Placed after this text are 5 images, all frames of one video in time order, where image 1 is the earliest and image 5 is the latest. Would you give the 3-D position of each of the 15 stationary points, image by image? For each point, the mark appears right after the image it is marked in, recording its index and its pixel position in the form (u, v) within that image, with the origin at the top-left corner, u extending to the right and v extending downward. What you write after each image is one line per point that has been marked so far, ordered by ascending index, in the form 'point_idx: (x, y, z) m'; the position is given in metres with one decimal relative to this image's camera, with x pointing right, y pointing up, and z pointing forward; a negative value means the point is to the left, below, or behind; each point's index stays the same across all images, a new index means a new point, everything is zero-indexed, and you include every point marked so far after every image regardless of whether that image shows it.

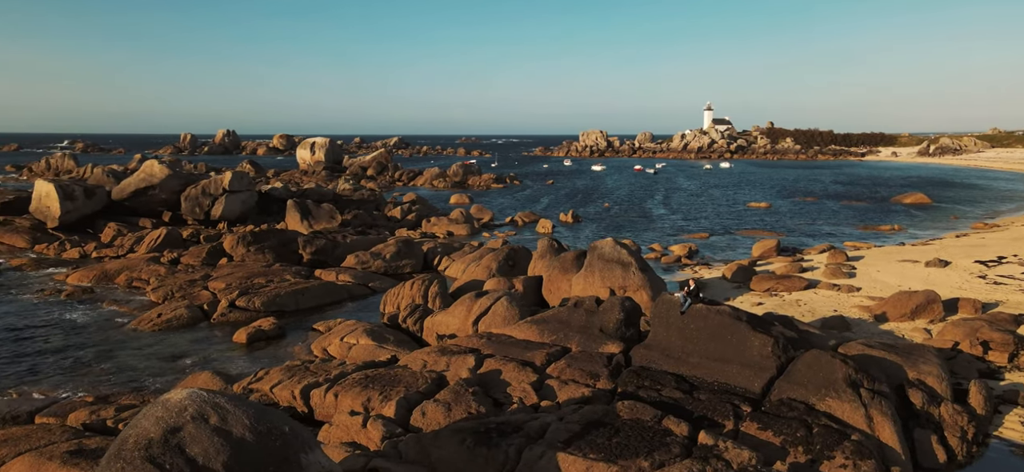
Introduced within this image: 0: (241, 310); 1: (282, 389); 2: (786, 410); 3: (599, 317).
0: (-6.9, -1.9, +19.1) m
1: (-3.9, -2.6, +12.8) m
2: (+4.2, -2.7, +11.5) m
3: (+1.7, -1.6, +14.5) m
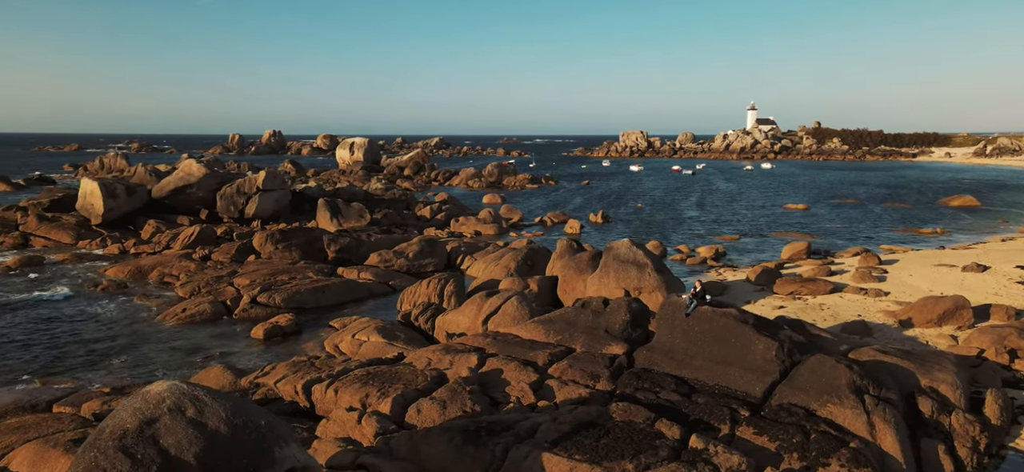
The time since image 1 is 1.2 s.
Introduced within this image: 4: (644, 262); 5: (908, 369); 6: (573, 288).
0: (-6.5, -1.8, +19.5) m
1: (-4.0, -2.6, +13.0) m
2: (+4.1, -2.7, +11.2) m
3: (+1.8, -1.6, +14.4) m
4: (+3.2, -0.6, +18.4) m
5: (+6.7, -2.2, +12.6) m
6: (+1.5, -1.3, +18.7) m
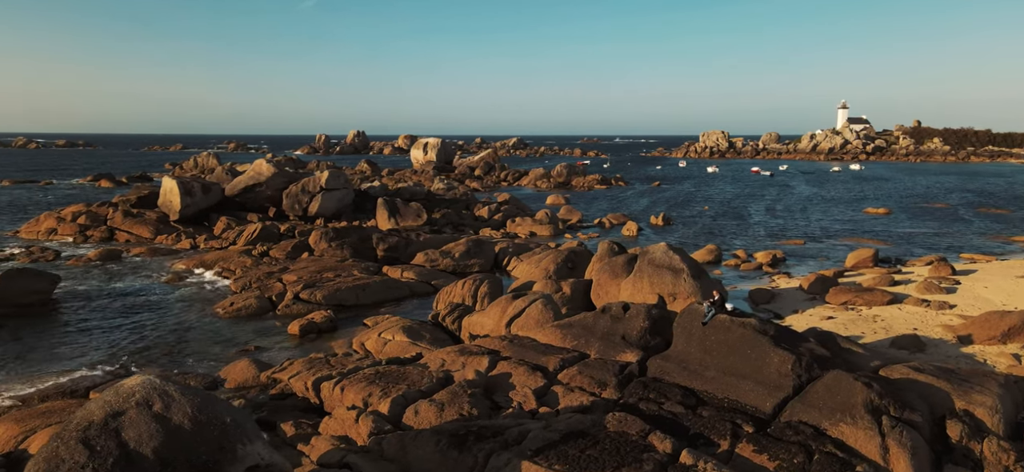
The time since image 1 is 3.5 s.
0: (-5.6, -1.8, +20.1) m
1: (-3.8, -2.6, +13.4) m
2: (+3.9, -2.8, +10.6) m
3: (+2.1, -1.7, +14.1) m
4: (+4.0, -0.7, +17.8) m
5: (+6.7, -2.4, +11.7) m
6: (+2.3, -1.4, +18.3) m
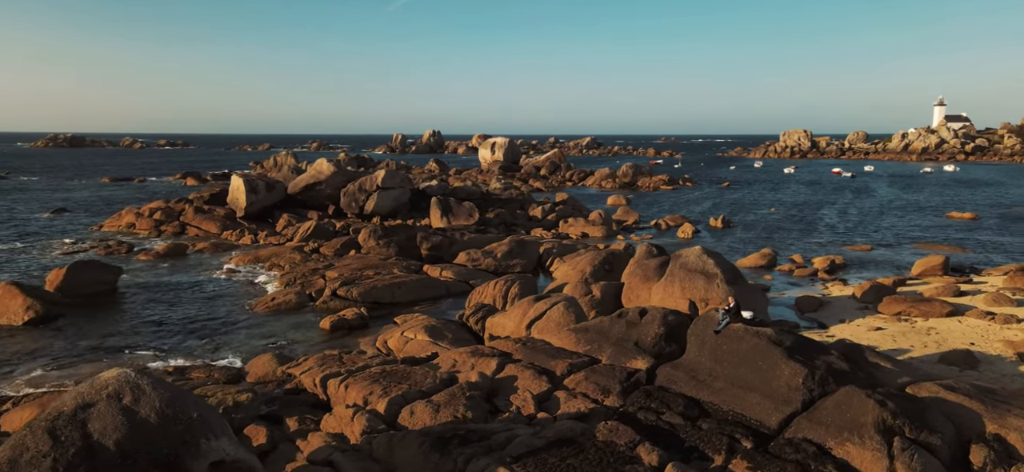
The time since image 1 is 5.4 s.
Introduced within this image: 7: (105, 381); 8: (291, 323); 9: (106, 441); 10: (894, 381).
0: (-4.7, -1.7, +20.5) m
1: (-3.7, -2.5, +13.6) m
2: (+3.7, -2.9, +10.0) m
3: (+2.3, -1.7, +13.6) m
4: (+4.6, -0.8, +17.2) m
5: (+6.6, -2.5, +10.7) m
6: (+3.0, -1.4, +17.9) m
7: (-4.5, -1.6, +8.3) m
8: (-5.6, -2.2, +19.1) m
9: (-4.2, -2.1, +7.9) m
10: (+6.0, -2.3, +11.9) m
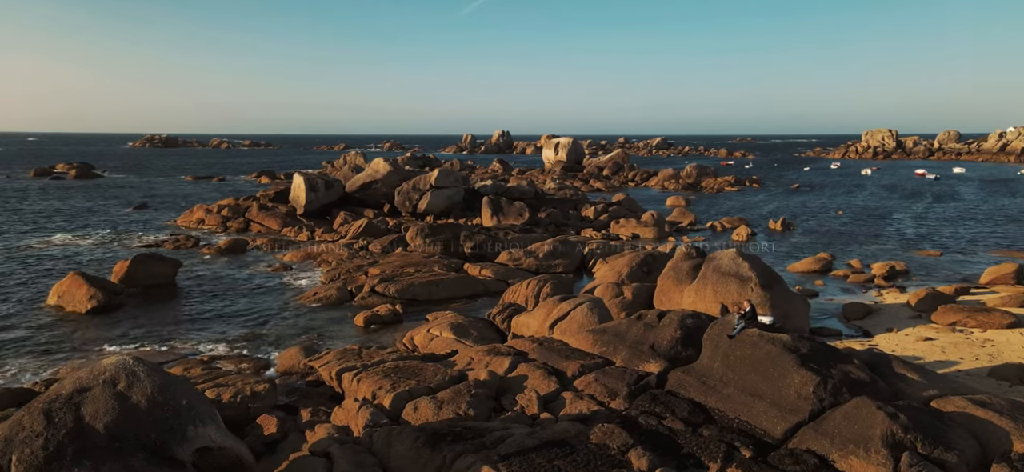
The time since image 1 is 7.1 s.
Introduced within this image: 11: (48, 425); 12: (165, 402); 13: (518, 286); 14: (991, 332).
0: (-3.7, -1.7, +20.9) m
1: (-3.4, -2.5, +13.9) m
2: (+3.6, -2.9, +9.6) m
3: (+2.5, -1.7, +13.3) m
4: (+5.2, -0.9, +16.6) m
5: (+6.5, -2.6, +10.0) m
6: (+3.7, -1.4, +17.5) m
7: (-4.8, -1.5, +8.7) m
8: (-4.8, -2.1, +19.6) m
9: (-4.5, -2.0, +8.3) m
10: (+6.1, -2.3, +11.2) m
11: (-5.0, -2.1, +8.2) m
12: (-4.0, -1.9, +8.5) m
13: (+0.1, -1.3, +19.2) m
14: (+10.9, -2.2, +17.1) m
